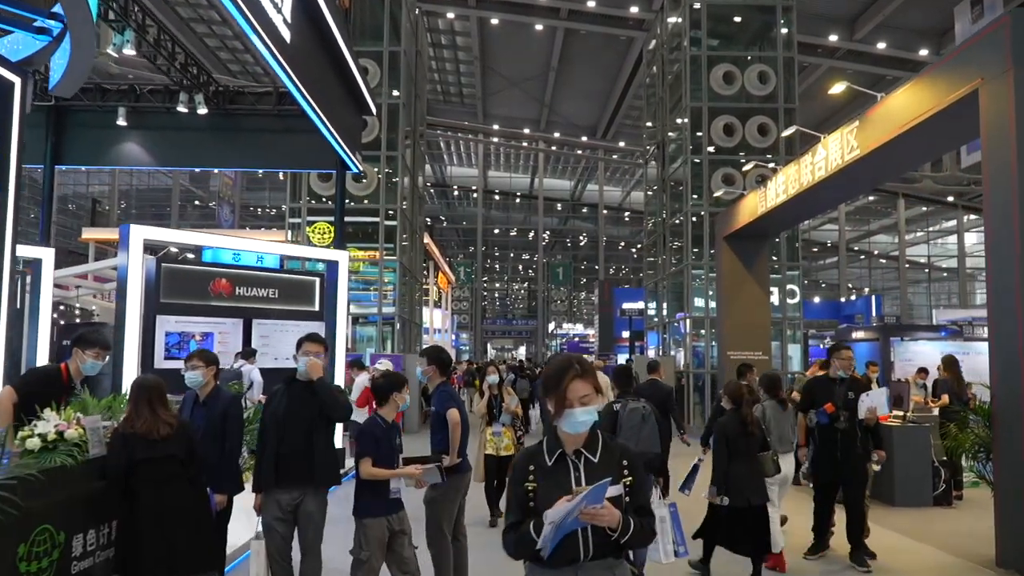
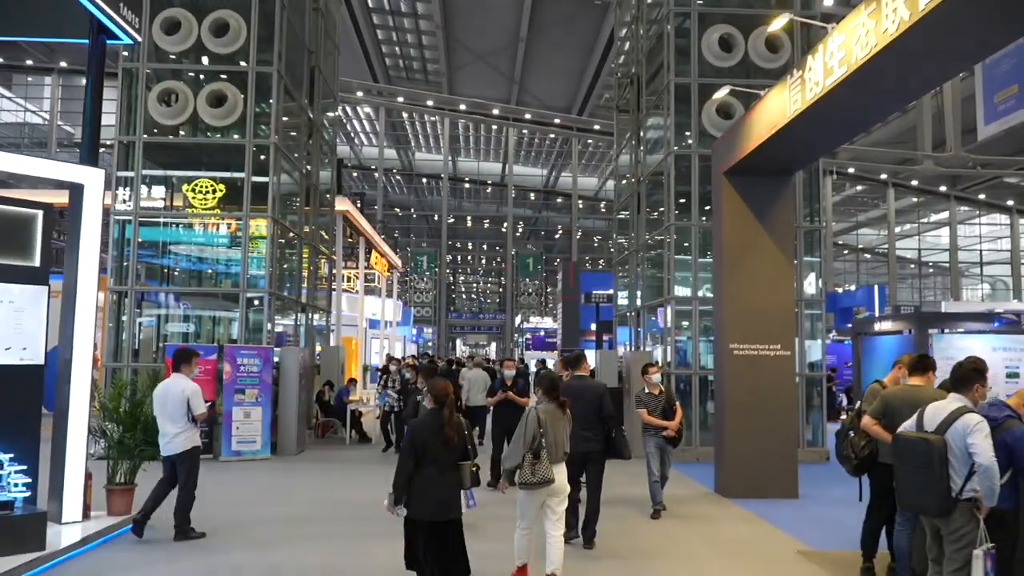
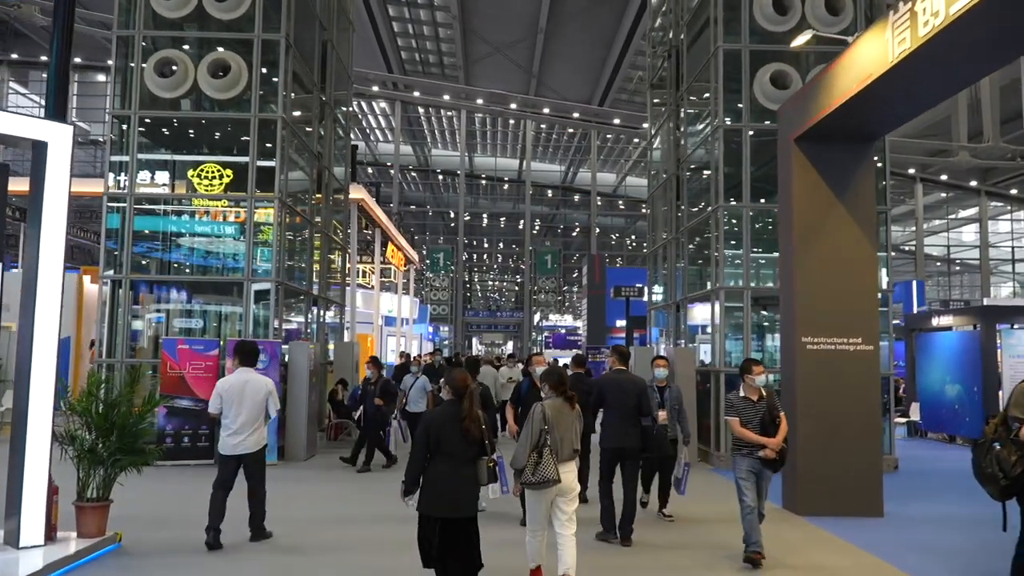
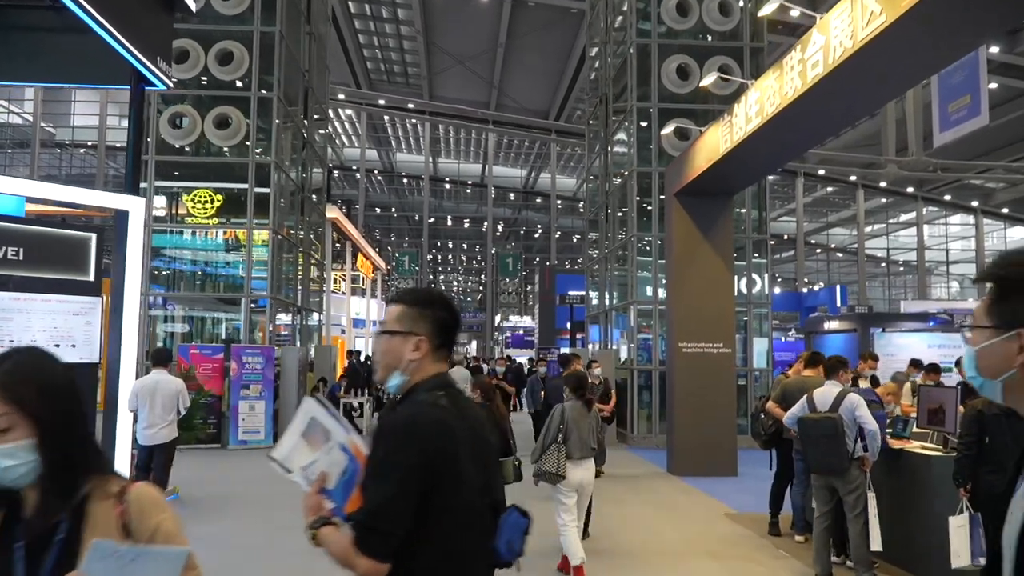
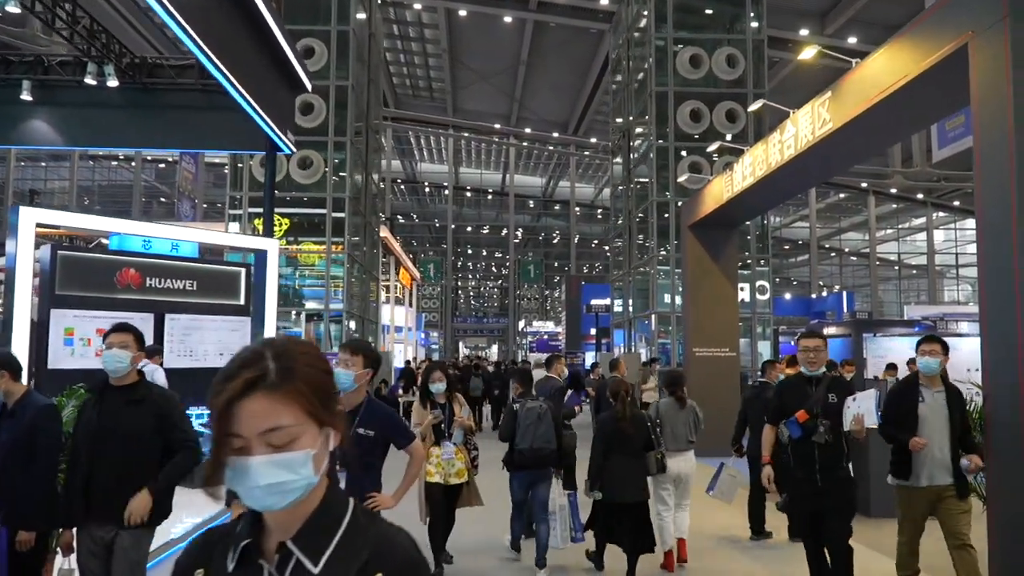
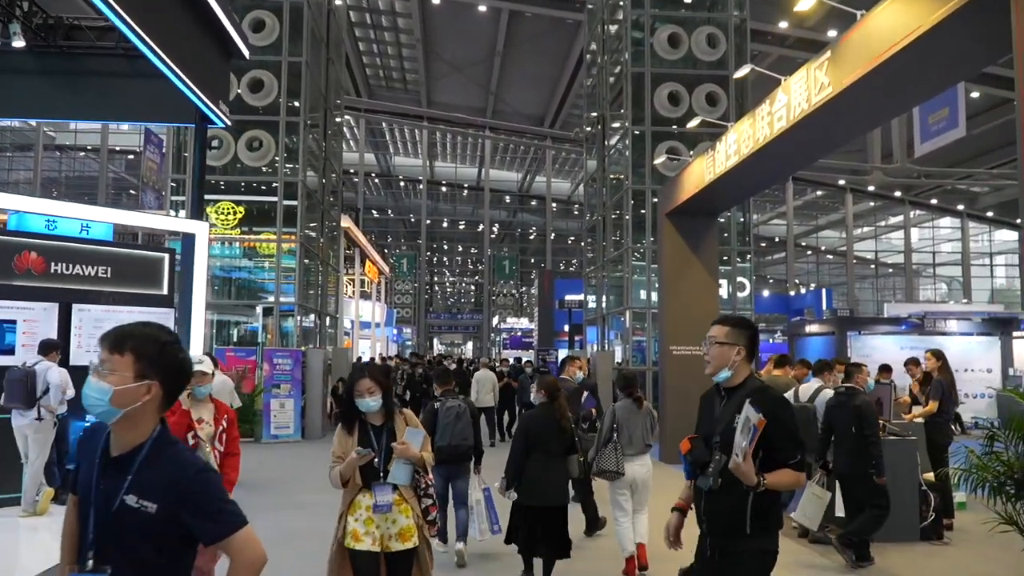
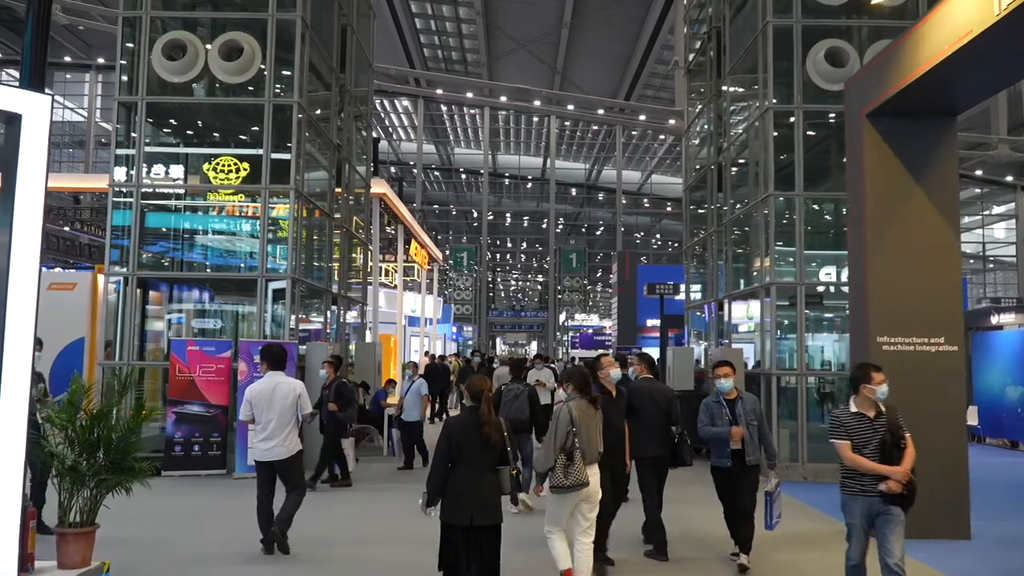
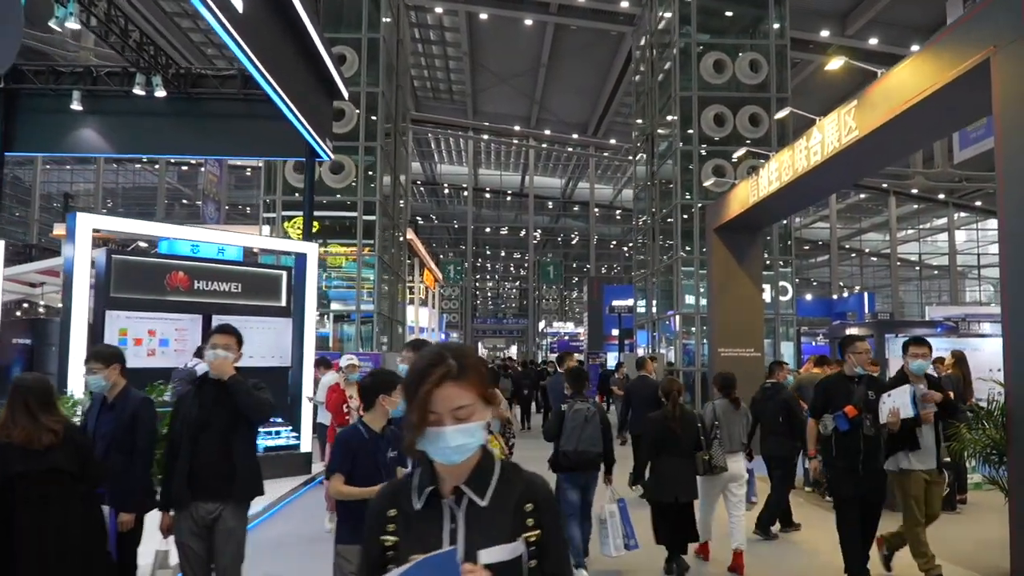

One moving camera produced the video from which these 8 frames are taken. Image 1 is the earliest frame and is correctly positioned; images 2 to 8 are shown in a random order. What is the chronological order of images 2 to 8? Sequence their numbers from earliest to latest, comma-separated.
8, 5, 6, 4, 2, 3, 7
